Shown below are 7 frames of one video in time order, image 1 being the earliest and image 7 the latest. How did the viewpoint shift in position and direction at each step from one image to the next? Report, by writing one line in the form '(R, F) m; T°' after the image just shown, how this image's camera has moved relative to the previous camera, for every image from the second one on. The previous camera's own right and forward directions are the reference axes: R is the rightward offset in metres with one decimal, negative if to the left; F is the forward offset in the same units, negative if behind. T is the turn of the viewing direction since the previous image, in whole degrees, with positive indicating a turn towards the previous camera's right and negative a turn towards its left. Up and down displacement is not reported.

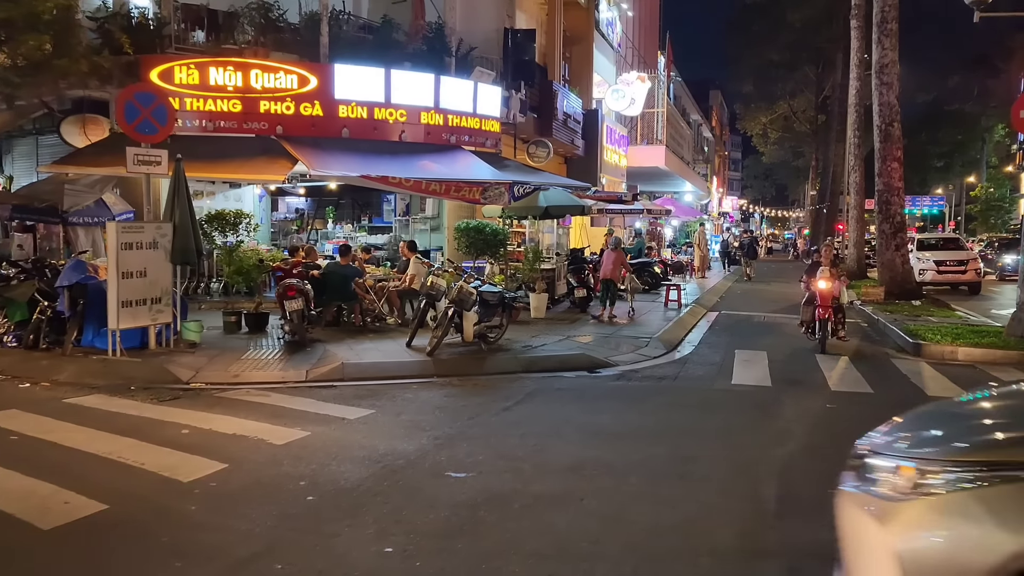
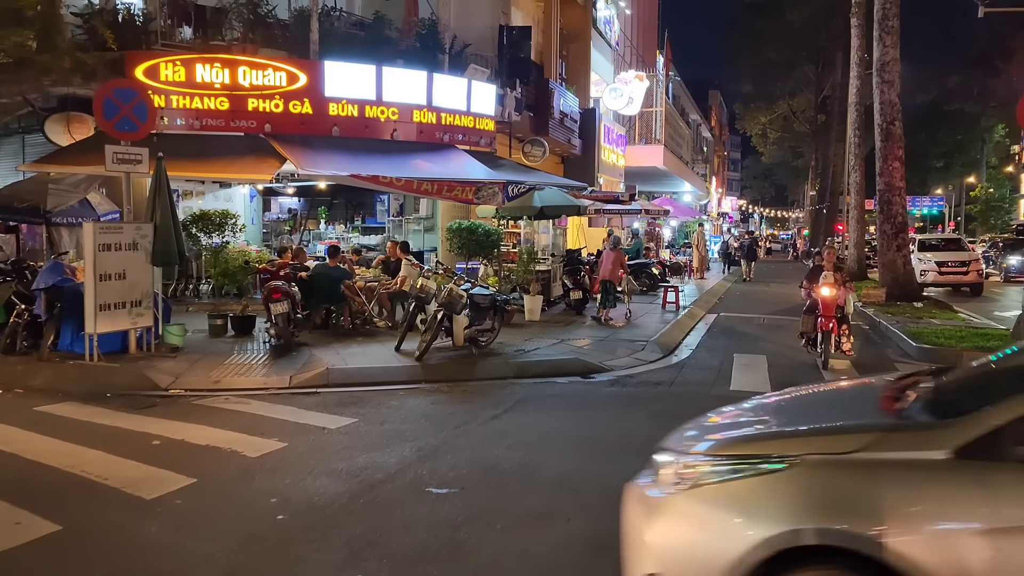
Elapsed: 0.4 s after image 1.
(+0.1, +0.3) m; 0°
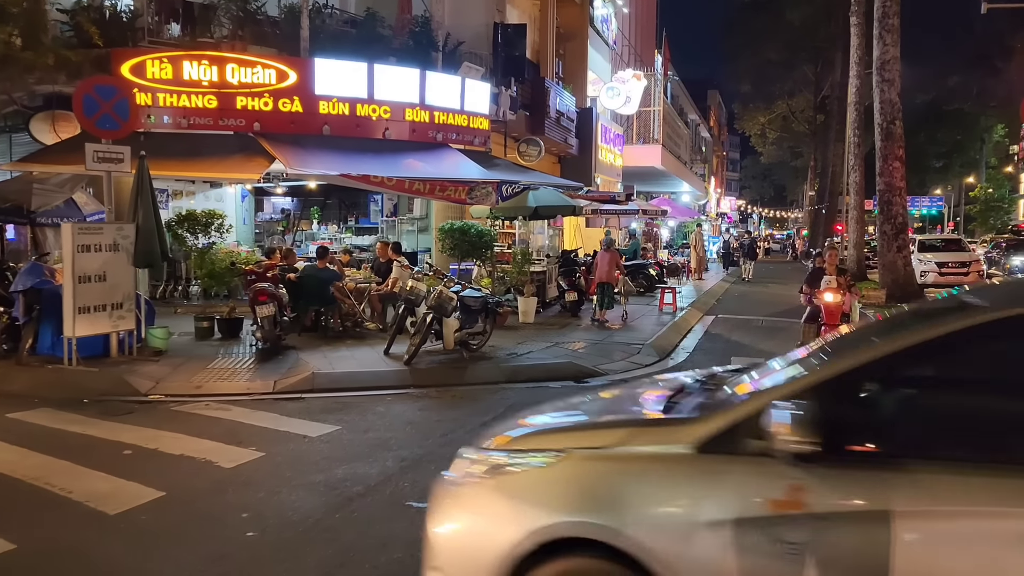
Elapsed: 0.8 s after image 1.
(+0.1, +0.2) m; 0°
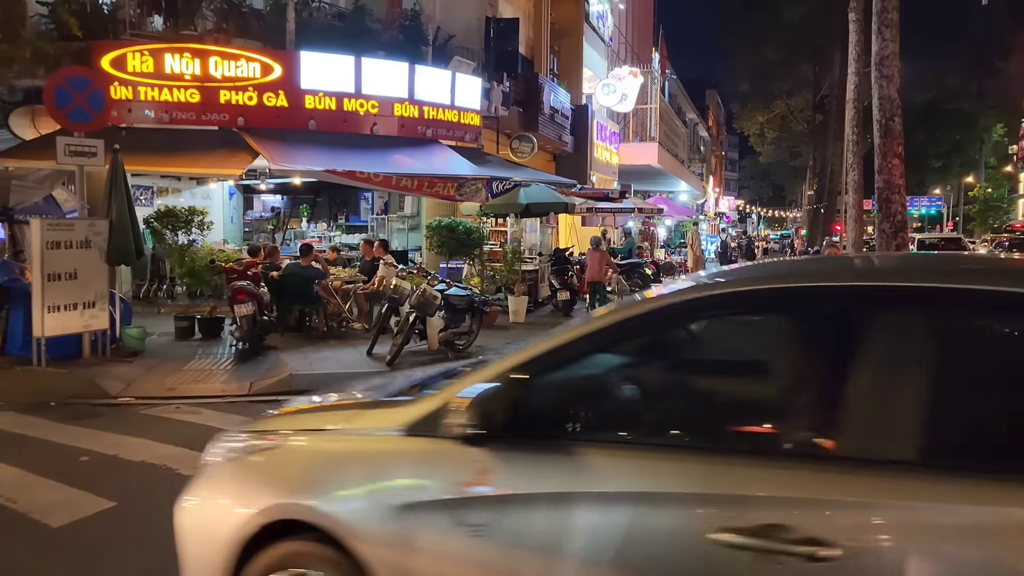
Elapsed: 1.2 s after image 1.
(+0.1, +0.3) m; 0°
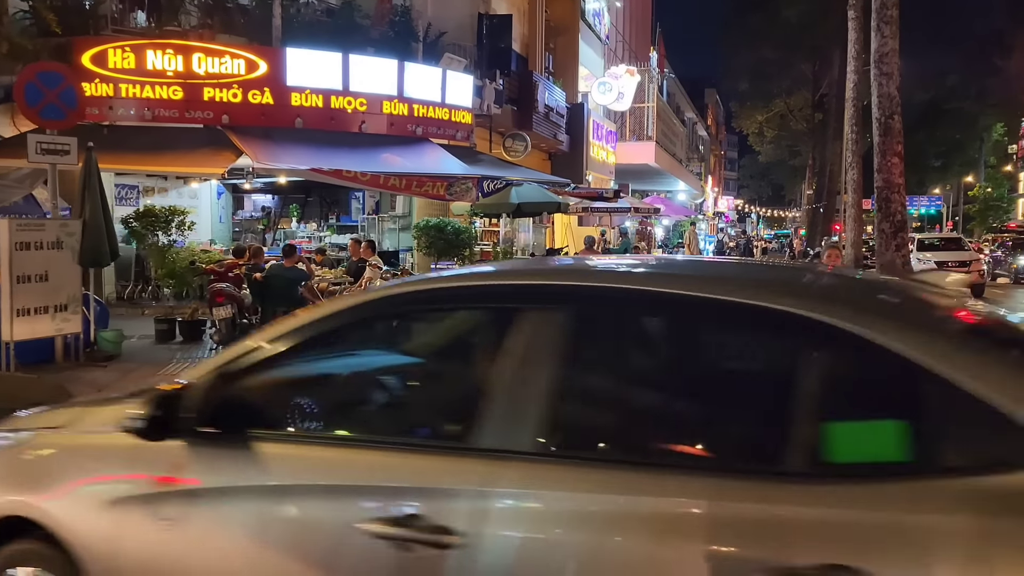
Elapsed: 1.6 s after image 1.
(+0.1, +0.3) m; 0°
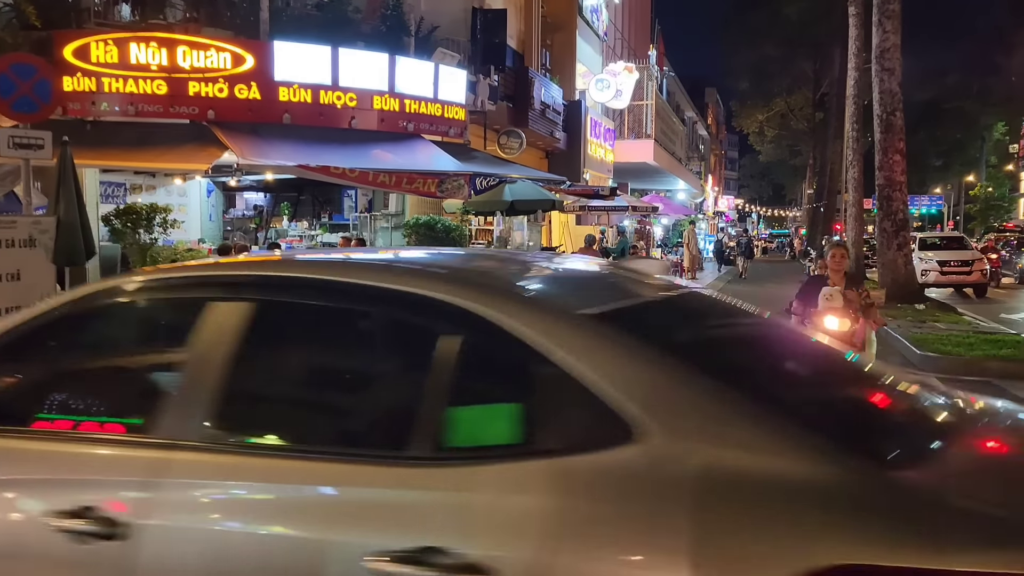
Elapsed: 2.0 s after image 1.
(+0.1, +0.3) m; 0°
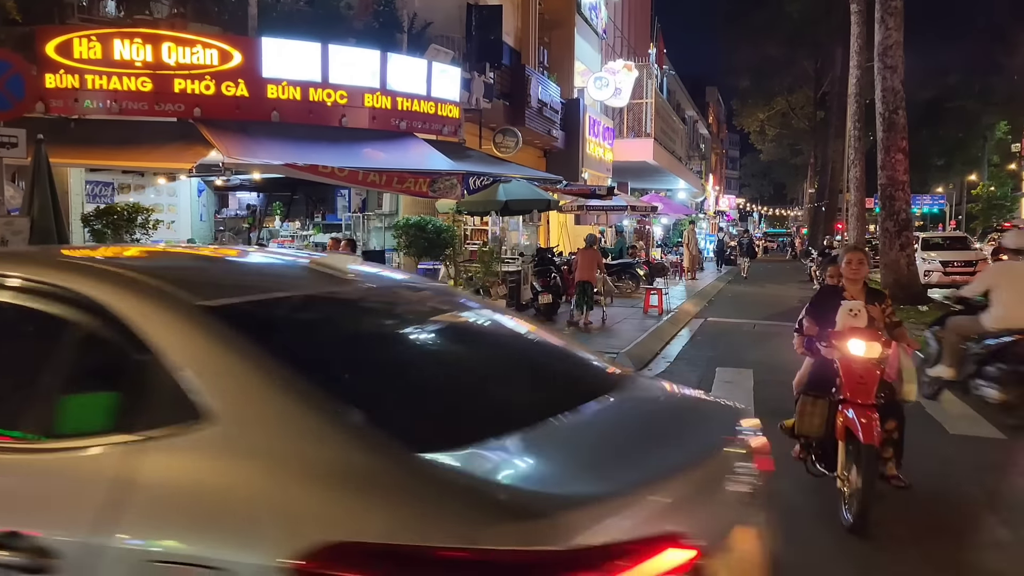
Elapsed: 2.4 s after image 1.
(+0.1, +0.3) m; 0°
